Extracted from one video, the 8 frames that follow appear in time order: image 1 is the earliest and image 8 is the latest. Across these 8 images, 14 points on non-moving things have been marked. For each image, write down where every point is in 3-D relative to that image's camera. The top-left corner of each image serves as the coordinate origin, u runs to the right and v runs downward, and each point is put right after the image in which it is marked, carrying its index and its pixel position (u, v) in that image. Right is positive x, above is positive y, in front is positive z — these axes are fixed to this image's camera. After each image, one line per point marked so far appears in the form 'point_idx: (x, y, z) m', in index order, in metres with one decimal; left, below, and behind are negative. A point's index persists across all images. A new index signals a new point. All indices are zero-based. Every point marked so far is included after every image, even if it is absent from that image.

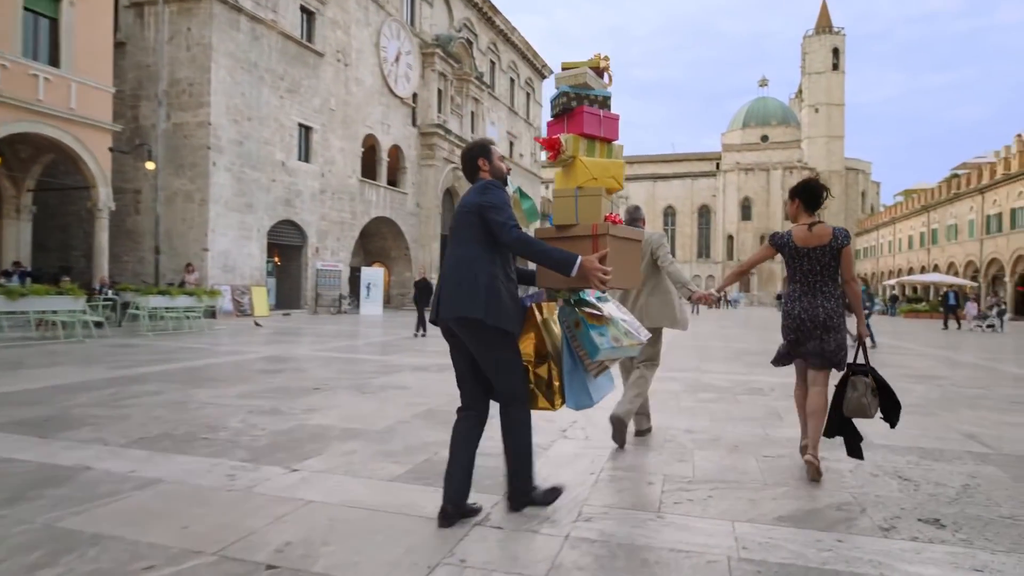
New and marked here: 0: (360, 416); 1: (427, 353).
0: (-1.2, -1.0, +4.9) m
1: (-1.5, -1.1, +10.3) m
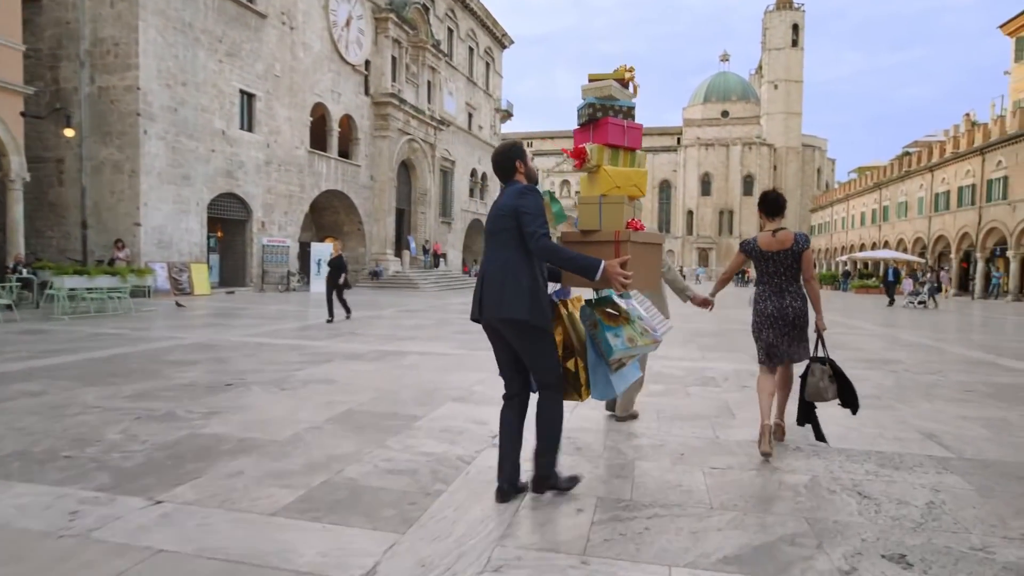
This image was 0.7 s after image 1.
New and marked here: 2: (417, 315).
0: (-1.7, -1.0, +4.3) m
1: (-2.3, -0.8, +9.7) m
2: (-2.2, -0.6, +14.4) m
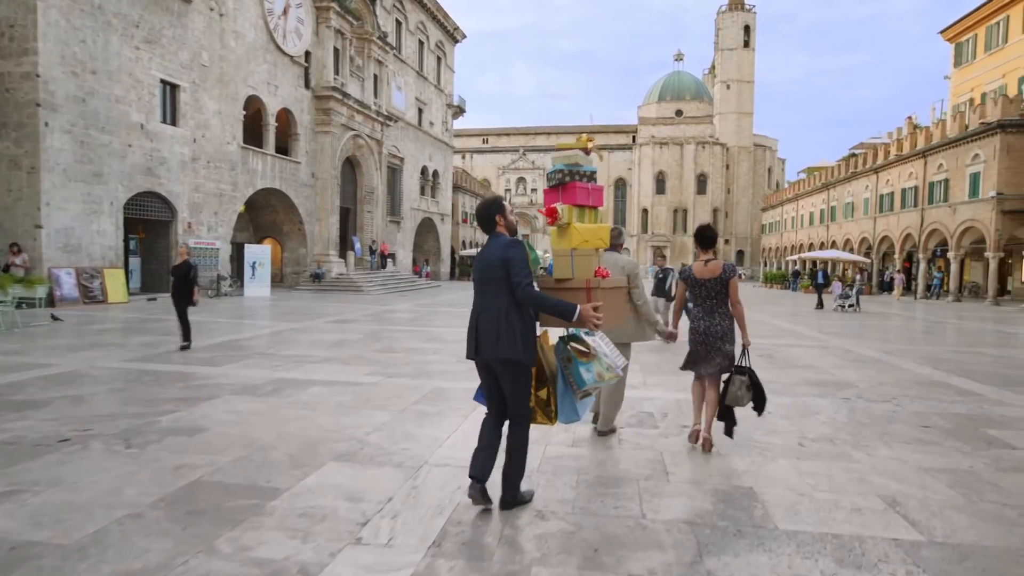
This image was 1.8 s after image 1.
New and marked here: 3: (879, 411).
0: (-2.4, -1.2, +3.3) m
1: (-3.3, -1.0, +8.7) m
2: (-3.6, -0.8, +13.4) m
3: (+3.6, -1.2, +6.1) m
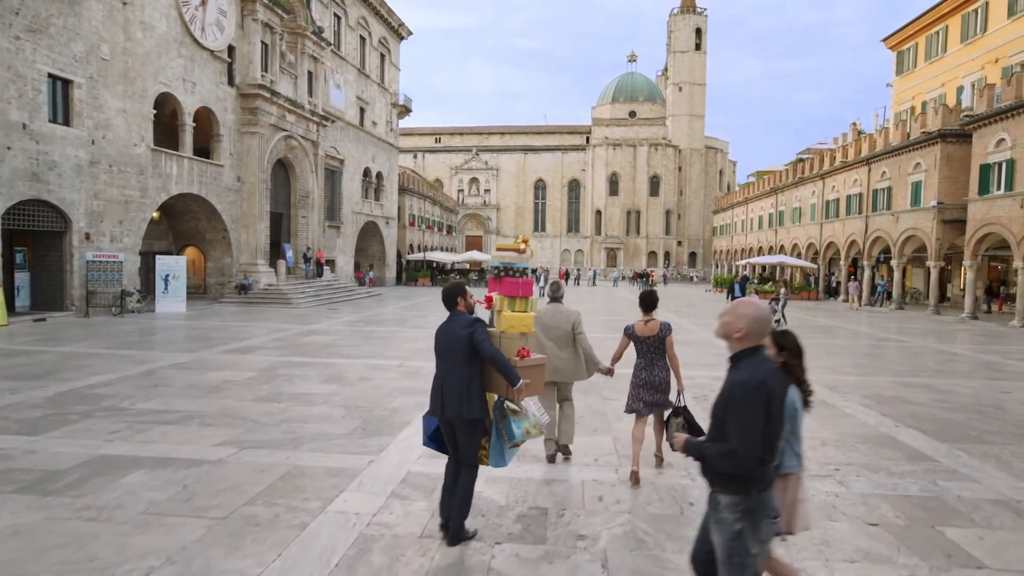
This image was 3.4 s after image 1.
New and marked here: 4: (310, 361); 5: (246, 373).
0: (-3.3, -1.7, +2.0) m
1: (-4.6, -1.5, +7.2) m
2: (-5.1, -1.3, +11.9) m
3: (+2.5, -1.7, +5.1) m
4: (-3.8, -1.4, +11.4) m
5: (-4.4, -1.4, +10.2) m
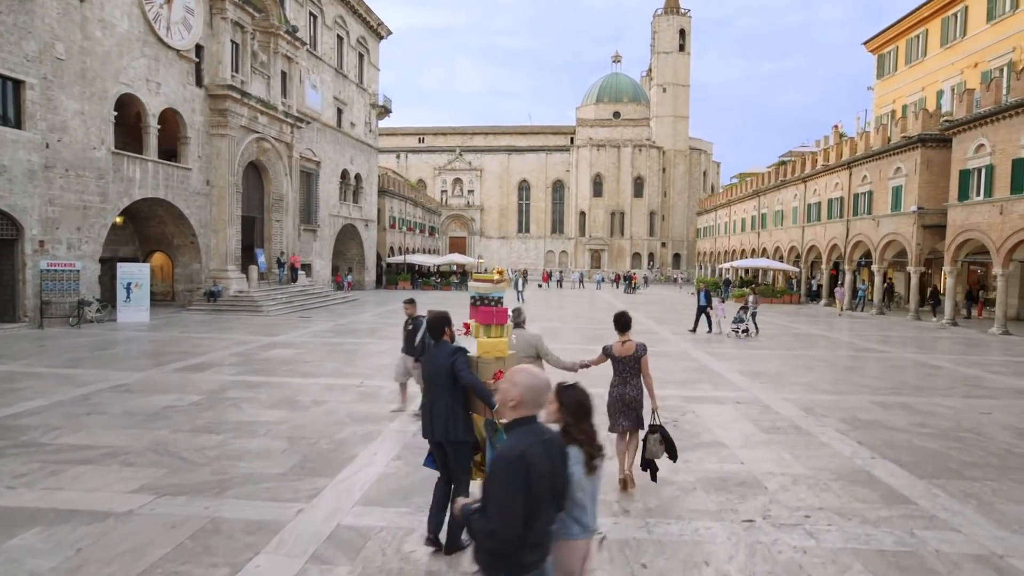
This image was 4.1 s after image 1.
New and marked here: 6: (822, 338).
0: (-3.7, -2.0, +1.4) m
1: (-5.1, -1.8, +6.6) m
2: (-5.7, -1.6, +11.3) m
3: (+2.1, -2.0, +4.6) m
4: (-4.4, -1.6, +10.9) m
5: (-5.0, -1.7, +9.6) m
6: (+9.8, -1.6, +19.5) m
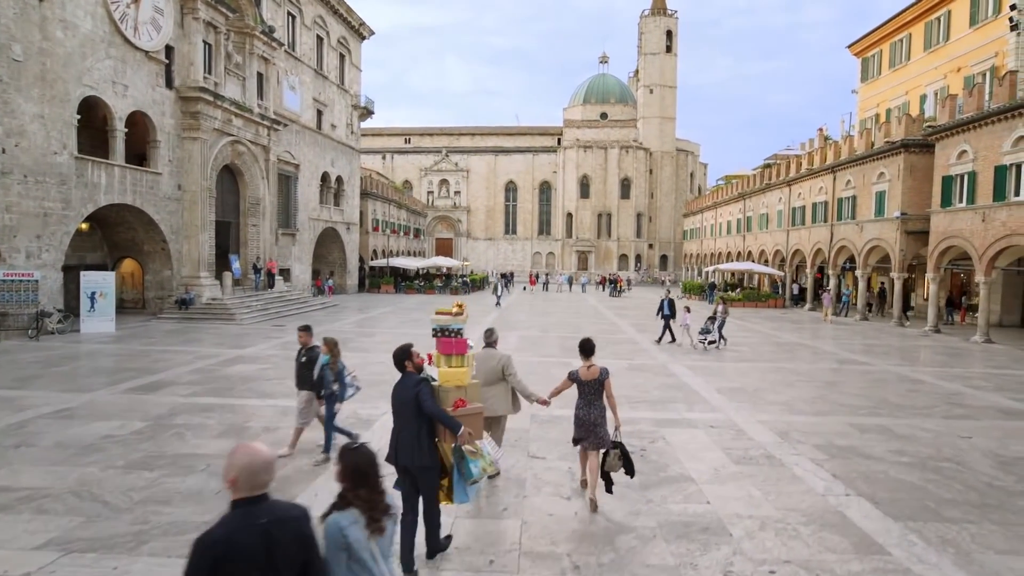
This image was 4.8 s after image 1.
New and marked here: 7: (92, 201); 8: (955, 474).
0: (-4.1, -2.3, +0.9) m
1: (-5.6, -2.1, +6.1) m
2: (-6.3, -1.9, +10.7) m
3: (+1.6, -2.3, +4.2) m
4: (-4.9, -1.9, +10.3) m
5: (-5.5, -2.0, +9.1) m
6: (+9.1, -1.8, +19.2) m
7: (-13.6, +2.8, +19.8) m
8: (+5.3, -2.2, +7.4) m
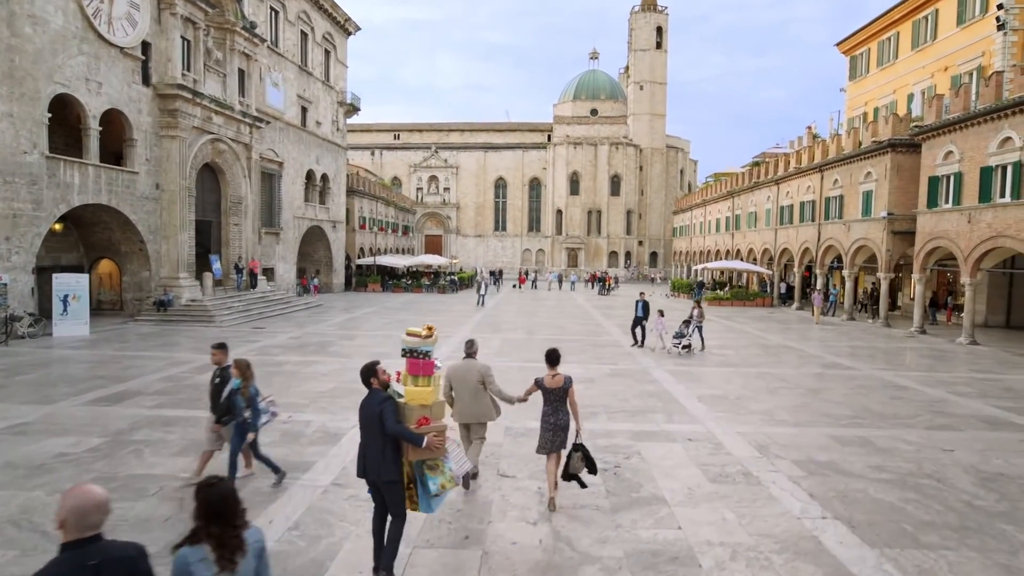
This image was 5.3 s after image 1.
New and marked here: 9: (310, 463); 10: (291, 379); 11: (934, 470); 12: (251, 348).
0: (-4.4, -2.5, +0.6) m
1: (-5.9, -2.3, +5.7) m
2: (-6.7, -2.0, +10.4) m
3: (+1.3, -2.5, +4.0) m
4: (-5.4, -2.1, +10.0) m
5: (-5.9, -2.1, +8.7) m
6: (+8.6, -1.9, +19.1) m
7: (-14.1, +2.7, +19.3) m
8: (+5.0, -2.4, +7.2) m
9: (-2.6, -2.3, +8.0) m
10: (-4.8, -2.0, +13.3) m
11: (+5.5, -2.4, +8.0) m
12: (-7.4, -1.7, +17.7) m
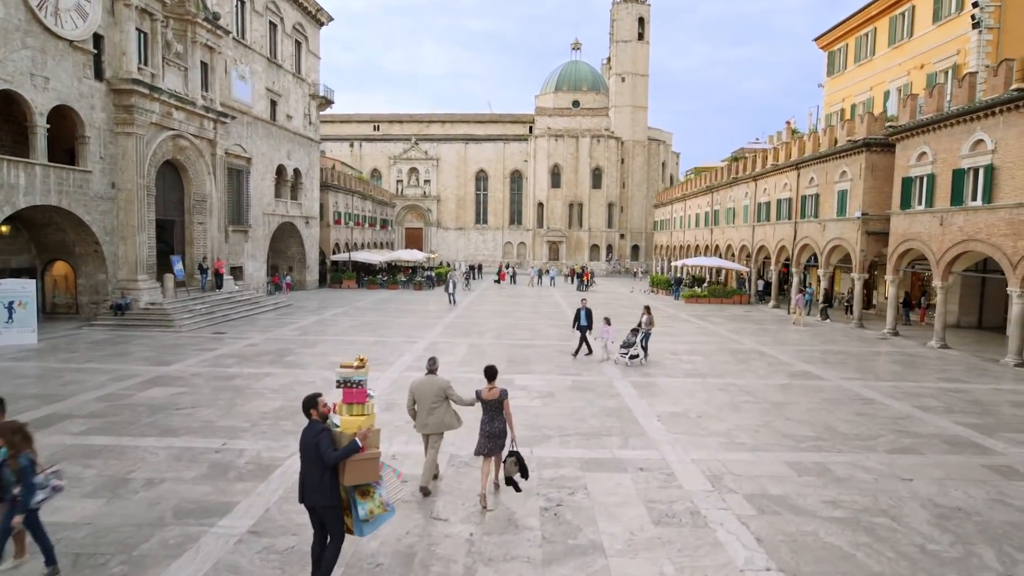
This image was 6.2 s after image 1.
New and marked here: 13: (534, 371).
0: (-5.0, -3.0, 0.0) m
1: (-6.7, -2.7, +5.1) m
2: (-7.6, -2.4, +9.8) m
3: (+0.6, -2.9, +3.5) m
4: (-6.2, -2.4, +9.4) m
5: (-6.7, -2.5, +8.1) m
6: (+7.6, -2.1, +18.8) m
7: (-15.1, +2.5, +18.4) m
8: (+4.2, -2.7, +6.9) m
9: (-3.4, -2.6, +7.5) m
10: (-5.7, -2.2, +12.7) m
11: (+4.7, -2.7, +7.7) m
12: (-8.4, -1.9, +17.0) m
13: (+0.5, -2.1, +15.5) m
